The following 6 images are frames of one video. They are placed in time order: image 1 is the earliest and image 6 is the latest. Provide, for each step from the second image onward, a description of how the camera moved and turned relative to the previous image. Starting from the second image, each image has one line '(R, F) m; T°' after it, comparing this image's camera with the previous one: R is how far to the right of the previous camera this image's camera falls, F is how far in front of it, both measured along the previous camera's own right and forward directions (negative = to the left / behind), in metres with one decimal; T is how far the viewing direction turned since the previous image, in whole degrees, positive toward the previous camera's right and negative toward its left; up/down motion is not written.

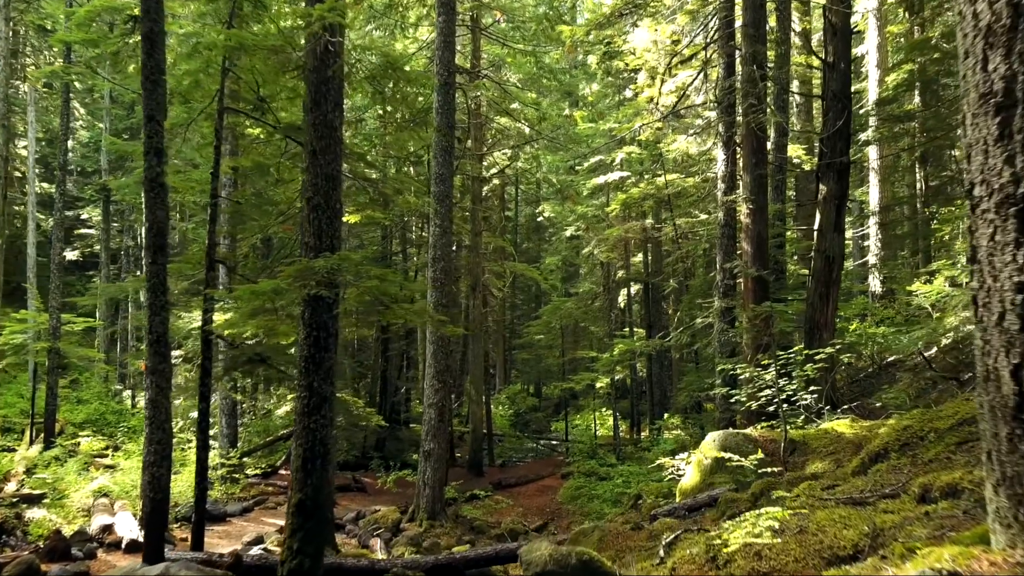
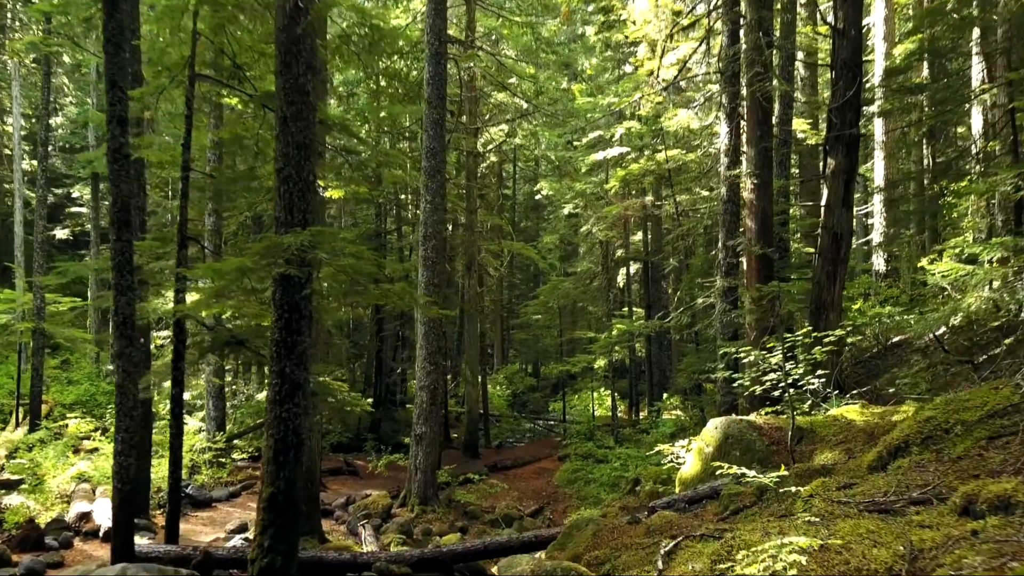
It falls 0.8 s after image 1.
(+0.1, +0.4) m; 0°
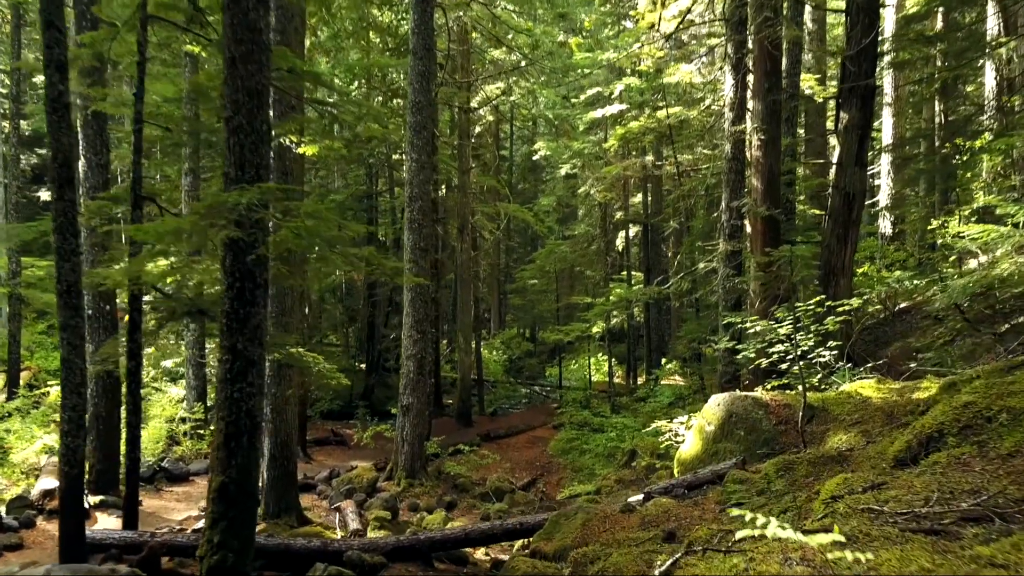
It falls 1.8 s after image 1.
(+0.1, +0.6) m; 0°
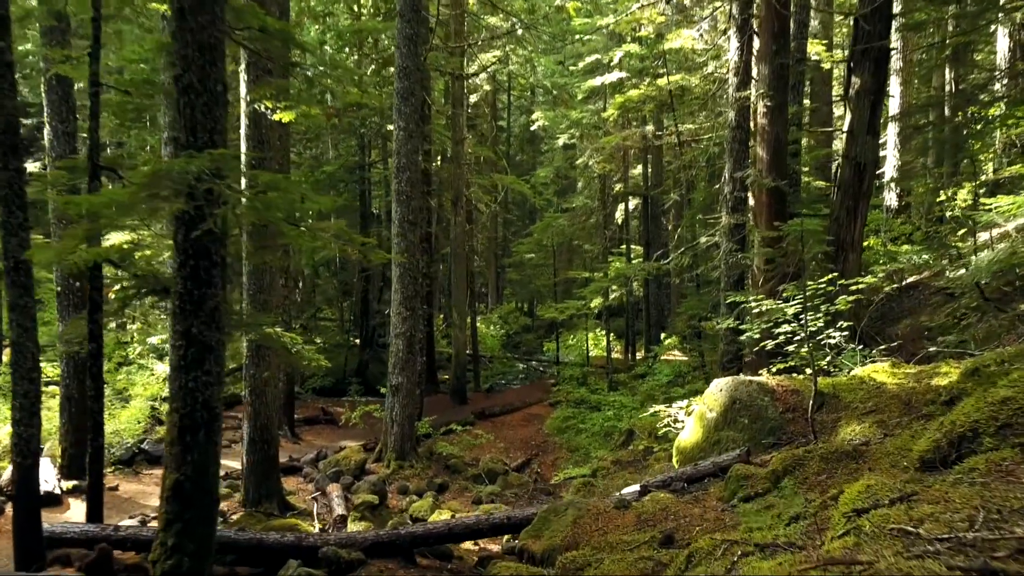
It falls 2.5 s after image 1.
(+0.1, +0.5) m; 0°
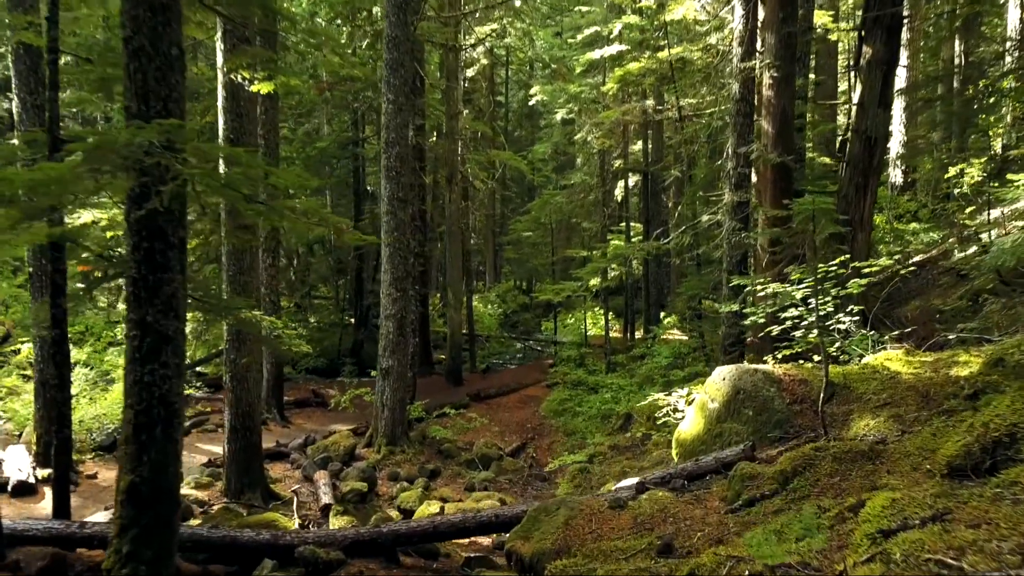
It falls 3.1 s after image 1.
(+0.1, +0.4) m; 0°
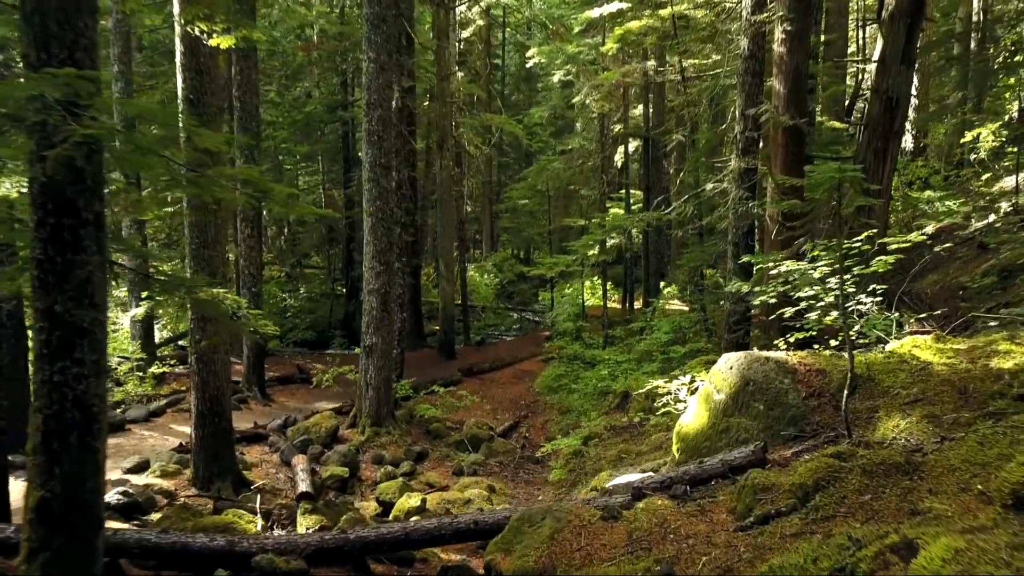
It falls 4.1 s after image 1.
(+0.1, +0.6) m; 0°
